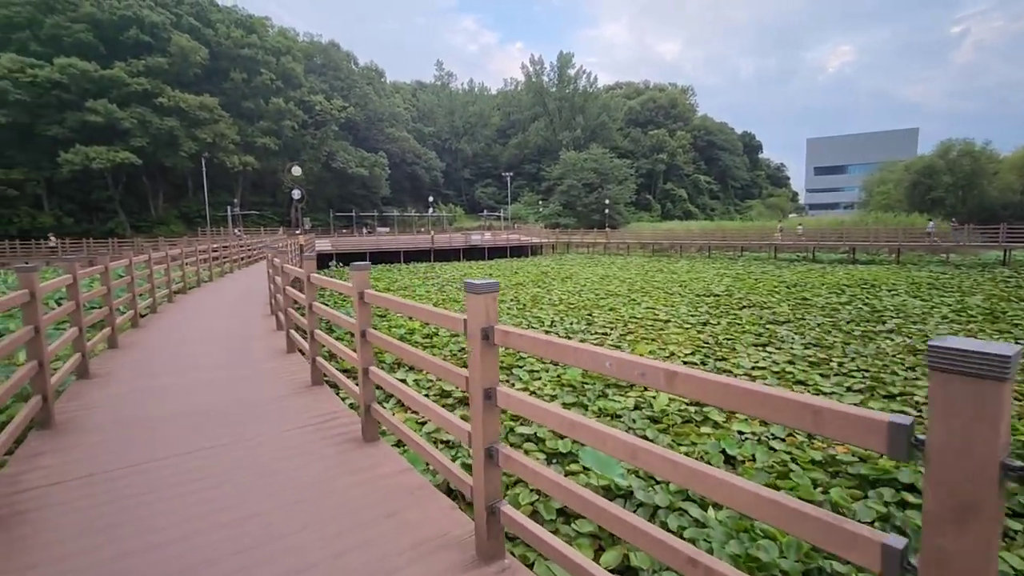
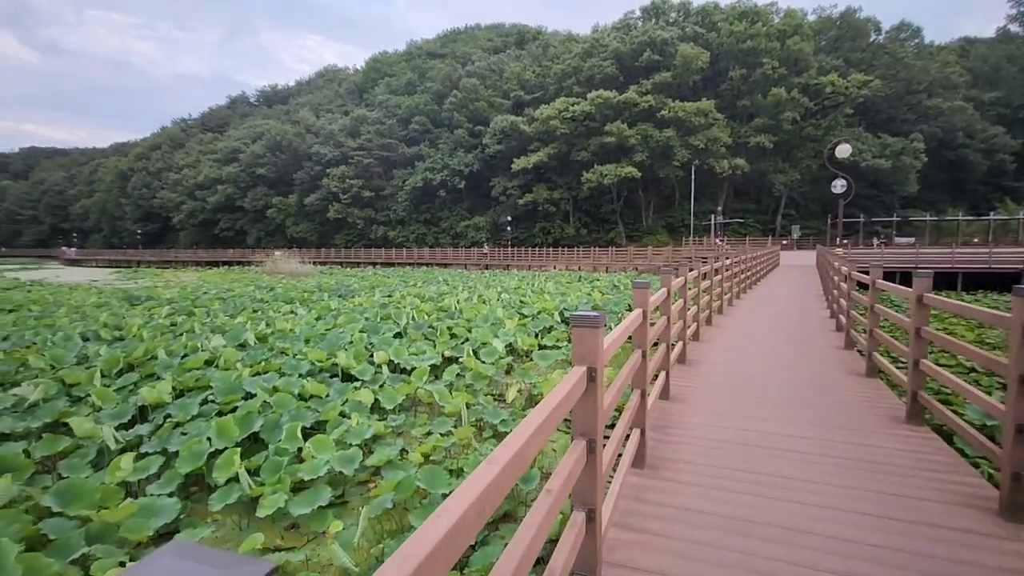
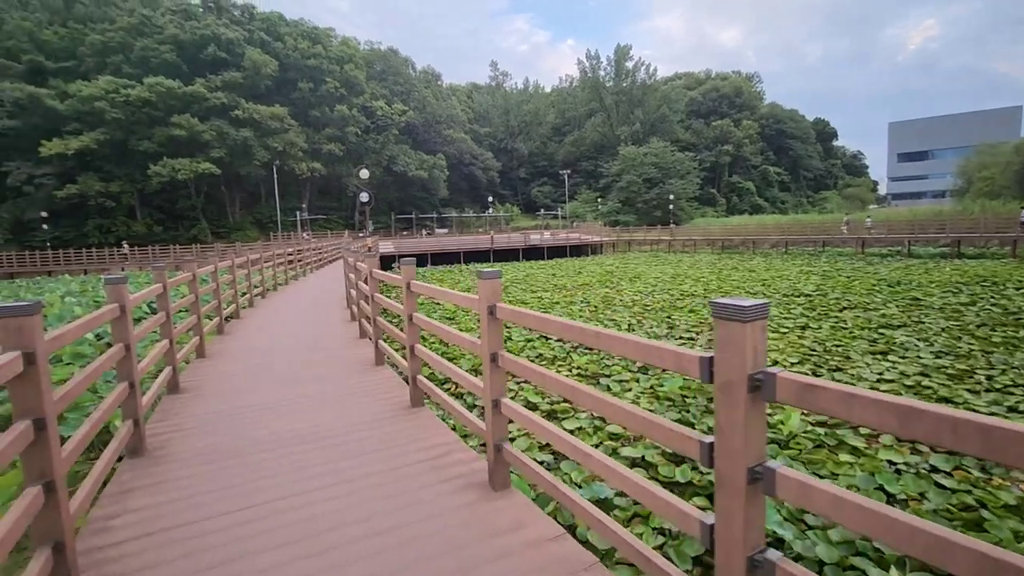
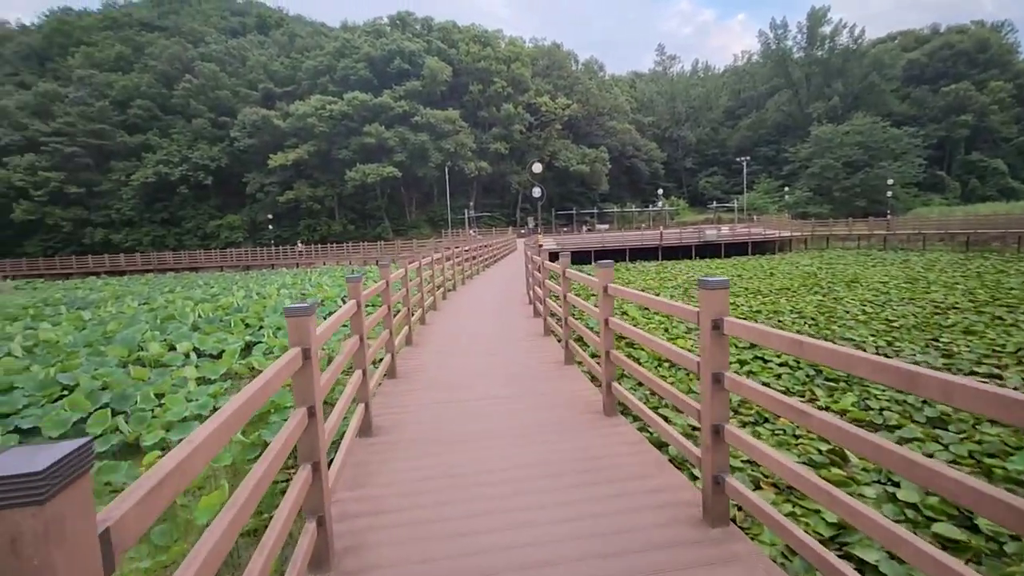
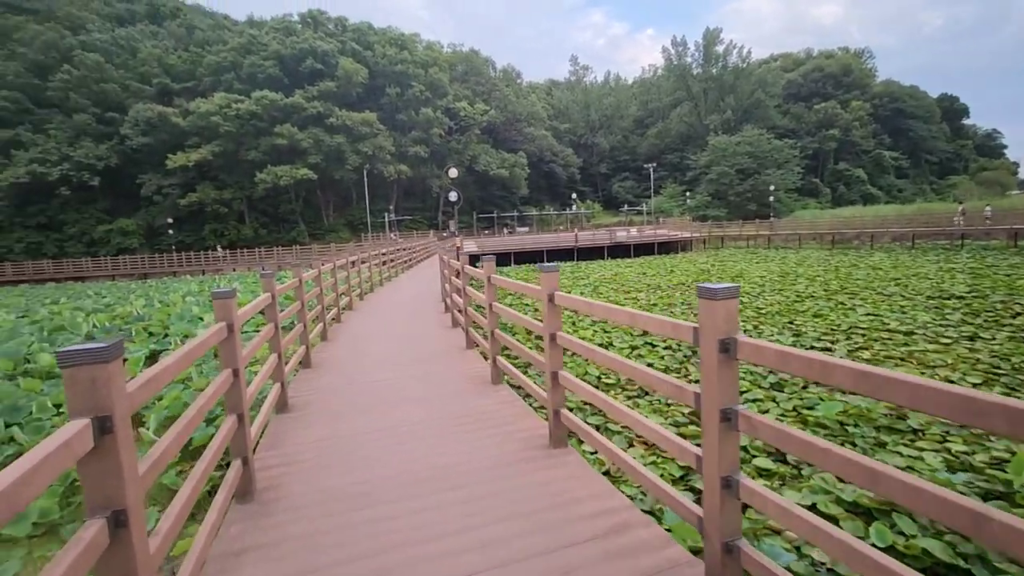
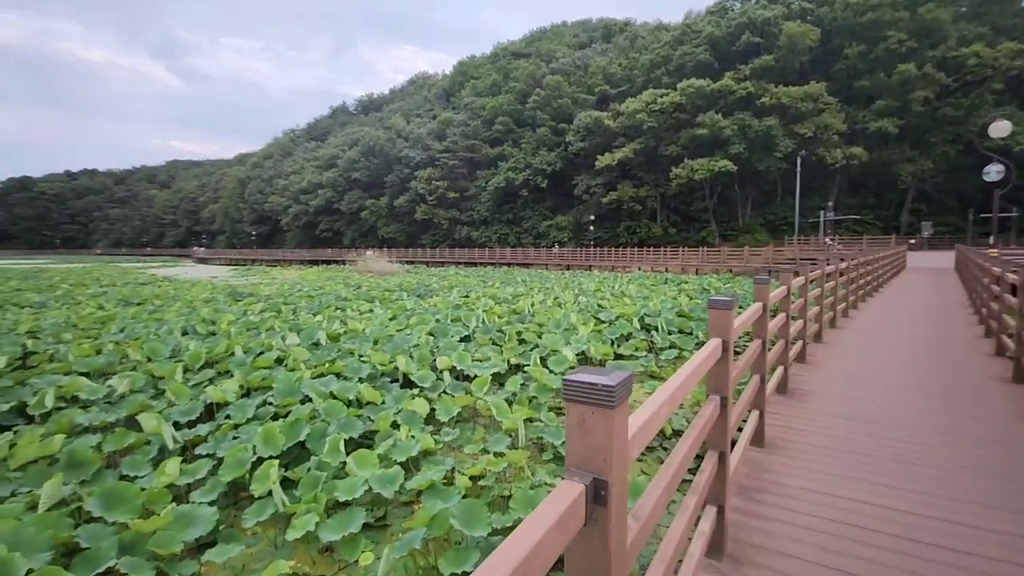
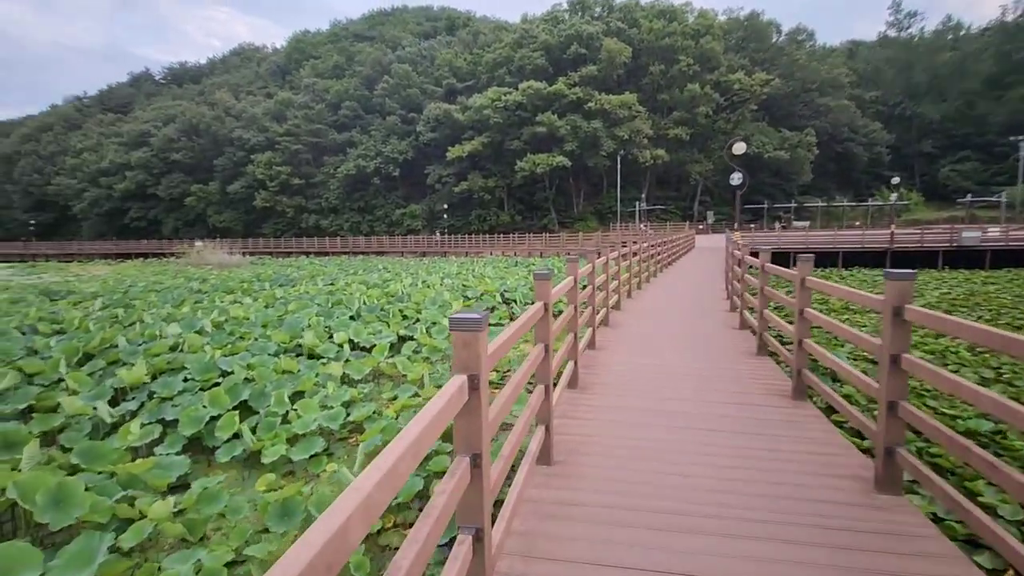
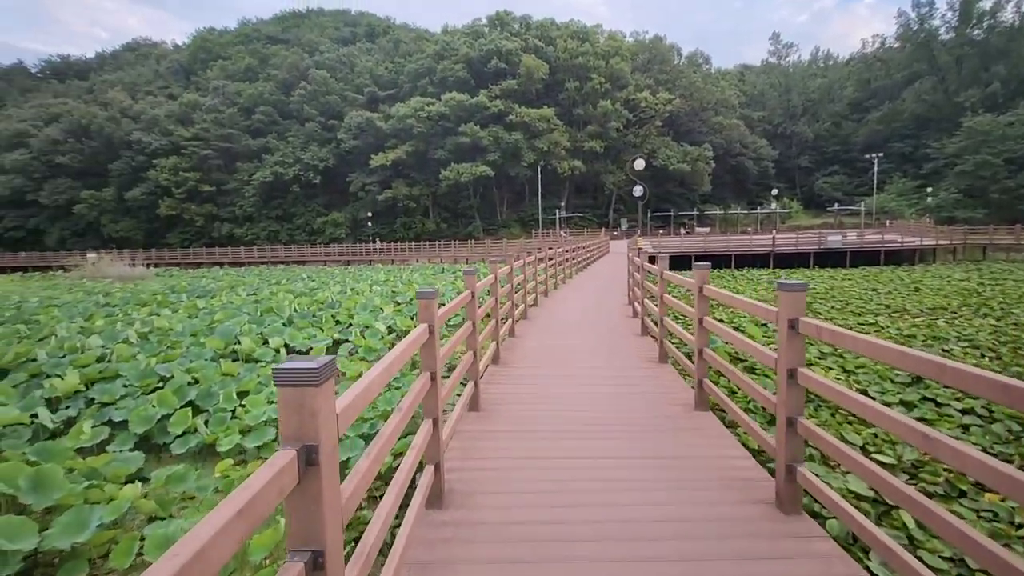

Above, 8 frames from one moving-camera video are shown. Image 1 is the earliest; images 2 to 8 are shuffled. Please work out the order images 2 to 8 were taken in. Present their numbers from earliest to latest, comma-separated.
3, 5, 4, 8, 7, 2, 6
